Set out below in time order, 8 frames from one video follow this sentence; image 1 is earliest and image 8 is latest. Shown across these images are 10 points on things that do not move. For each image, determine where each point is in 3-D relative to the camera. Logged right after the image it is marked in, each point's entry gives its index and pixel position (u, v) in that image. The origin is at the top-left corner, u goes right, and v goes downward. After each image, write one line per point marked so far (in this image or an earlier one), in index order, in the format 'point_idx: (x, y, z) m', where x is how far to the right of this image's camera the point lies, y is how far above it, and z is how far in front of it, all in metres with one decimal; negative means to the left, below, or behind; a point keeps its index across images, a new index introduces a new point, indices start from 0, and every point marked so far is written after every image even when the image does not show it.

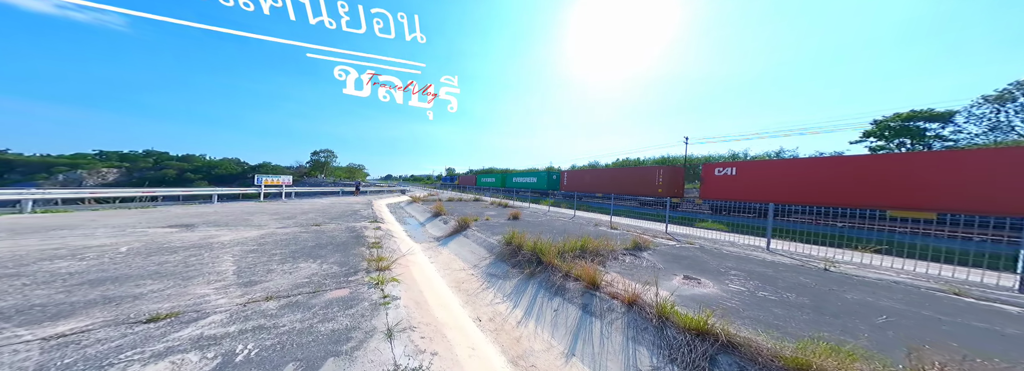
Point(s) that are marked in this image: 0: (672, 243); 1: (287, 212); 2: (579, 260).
0: (+4.1, -1.5, +6.3) m
1: (-9.1, -1.1, +9.7) m
2: (+1.2, -1.3, +4.4) m
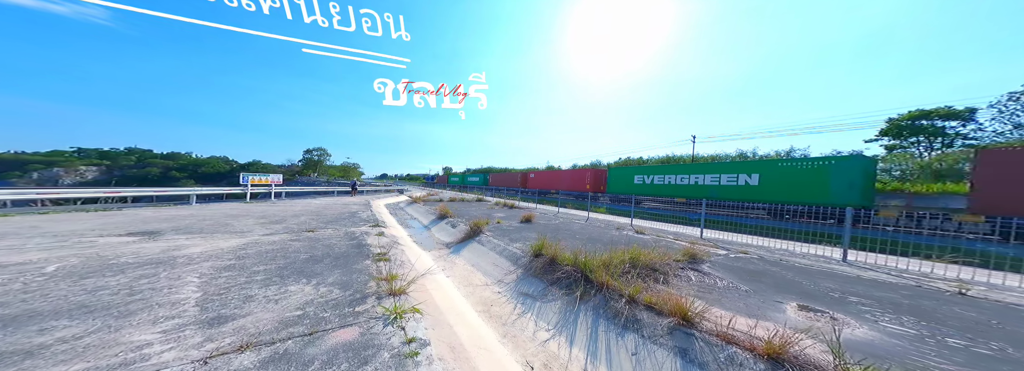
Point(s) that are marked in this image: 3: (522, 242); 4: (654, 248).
0: (+4.7, -1.5, +5.5) m
1: (-8.5, -1.1, +8.7) m
2: (+1.8, -1.4, +3.6) m
3: (+0.3, -1.6, +6.9) m
4: (+3.3, -1.4, +5.5) m
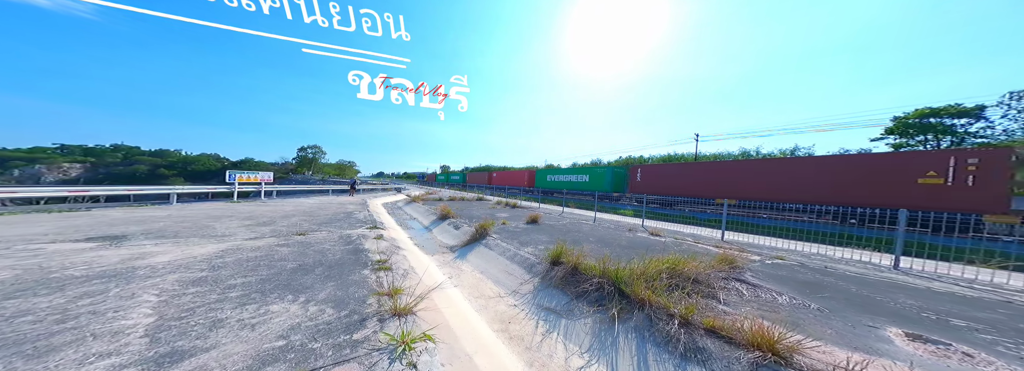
0: (+5.0, -1.5, +5.0) m
1: (-8.2, -1.0, +8.0) m
2: (+2.2, -1.3, +3.0) m
3: (+0.6, -1.6, +6.3) m
4: (+3.5, -1.4, +5.0) m
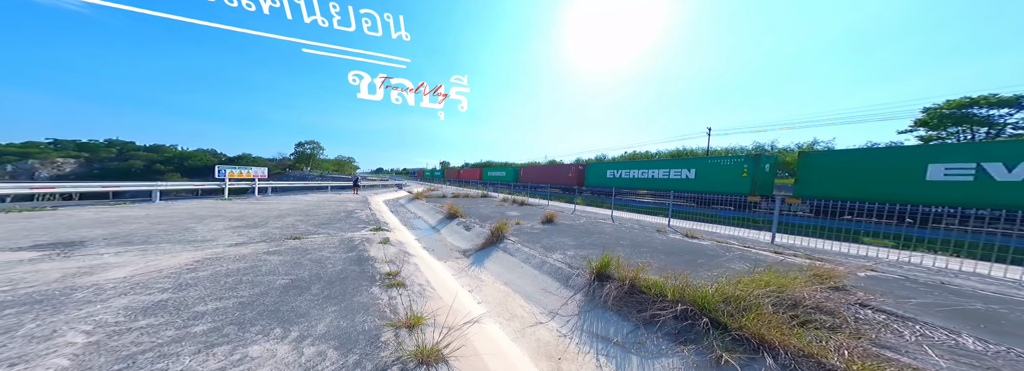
0: (+5.6, -1.4, +4.2) m
1: (-7.6, -0.9, +7.2) m
2: (+2.8, -1.3, +2.3) m
3: (+1.2, -1.5, +5.6) m
4: (+4.1, -1.3, +4.2) m
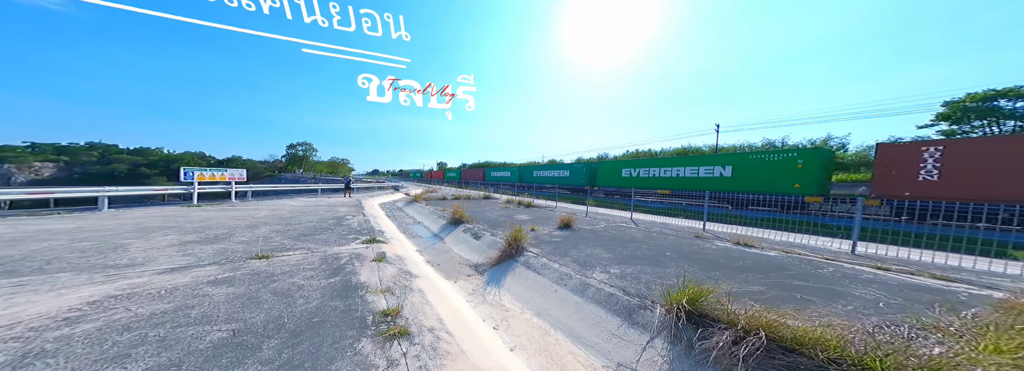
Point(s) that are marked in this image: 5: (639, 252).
0: (+6.2, -1.4, +3.1) m
1: (-7.1, -1.0, +5.9) m
2: (+3.3, -1.3, +1.2) m
3: (+1.7, -1.5, +4.4) m
4: (+4.7, -1.3, +3.2) m
5: (+2.8, -1.4, +5.3) m
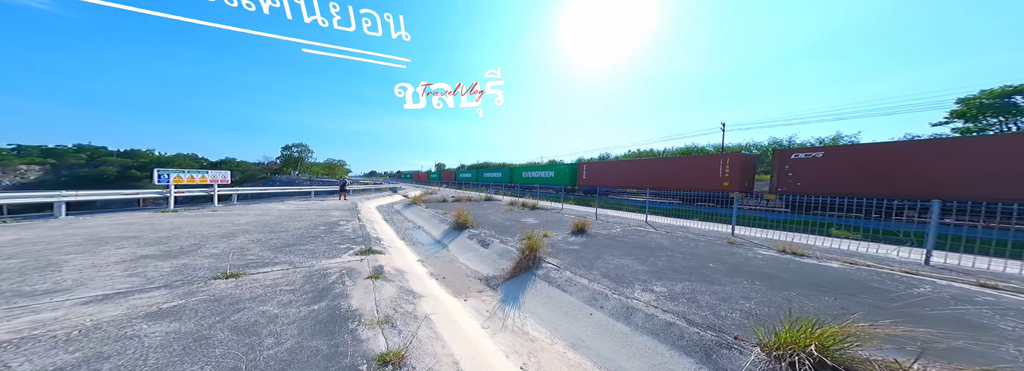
0: (+6.5, -1.4, +2.5) m
1: (-6.8, -1.1, +5.2) m
2: (+3.7, -1.3, +0.5) m
3: (+2.0, -1.5, +3.7) m
4: (+5.0, -1.3, +2.5) m
5: (+3.1, -1.4, +4.5) m
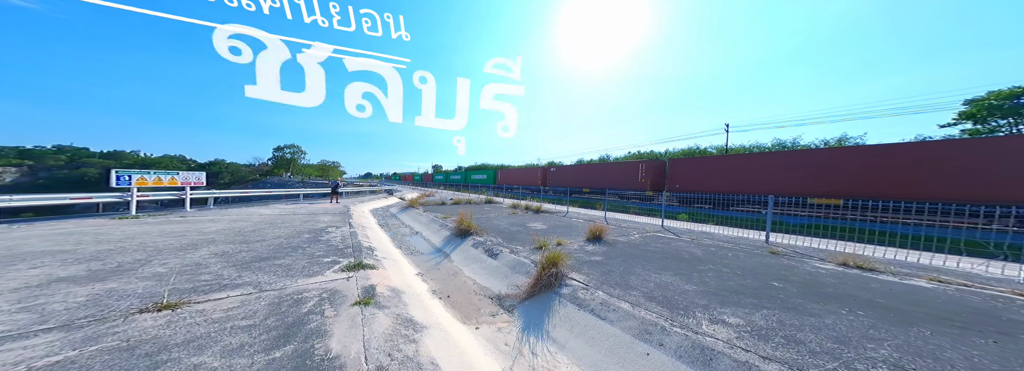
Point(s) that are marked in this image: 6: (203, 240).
0: (+6.9, -1.4, +1.8) m
1: (-6.5, -1.1, +4.3) m
2: (+4.1, -1.3, -0.3) m
3: (+2.4, -1.5, +2.9) m
4: (+5.4, -1.3, +1.7) m
5: (+3.4, -1.5, +3.8) m
6: (-6.6, -1.1, +5.2) m
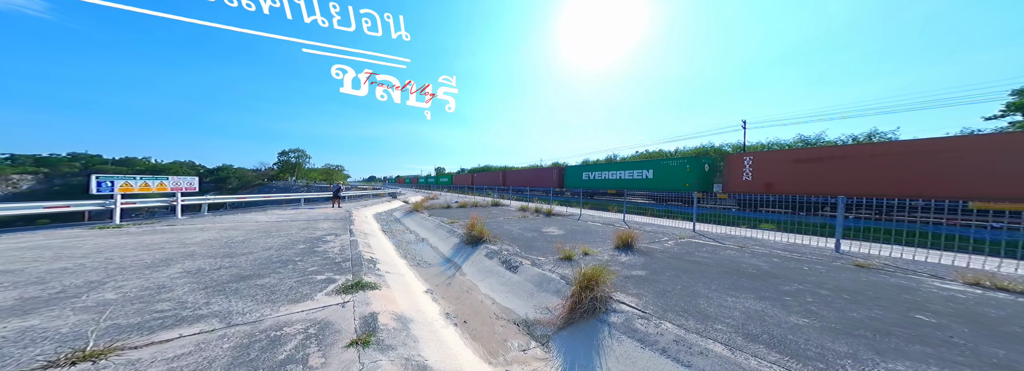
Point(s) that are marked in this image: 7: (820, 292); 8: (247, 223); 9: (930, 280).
0: (+7.4, -1.3, +0.8) m
1: (-6.0, -1.2, +3.5) m
2: (+4.5, -1.2, -1.2) m
3: (+2.9, -1.5, +2.0) m
4: (+5.9, -1.2, +0.8) m
5: (+3.9, -1.4, +2.9) m
6: (-6.0, -1.2, +4.4) m
7: (+4.2, -1.5, +3.3) m
8: (-8.2, -1.1, +7.5) m
9: (+6.5, -1.4, +3.9) m
